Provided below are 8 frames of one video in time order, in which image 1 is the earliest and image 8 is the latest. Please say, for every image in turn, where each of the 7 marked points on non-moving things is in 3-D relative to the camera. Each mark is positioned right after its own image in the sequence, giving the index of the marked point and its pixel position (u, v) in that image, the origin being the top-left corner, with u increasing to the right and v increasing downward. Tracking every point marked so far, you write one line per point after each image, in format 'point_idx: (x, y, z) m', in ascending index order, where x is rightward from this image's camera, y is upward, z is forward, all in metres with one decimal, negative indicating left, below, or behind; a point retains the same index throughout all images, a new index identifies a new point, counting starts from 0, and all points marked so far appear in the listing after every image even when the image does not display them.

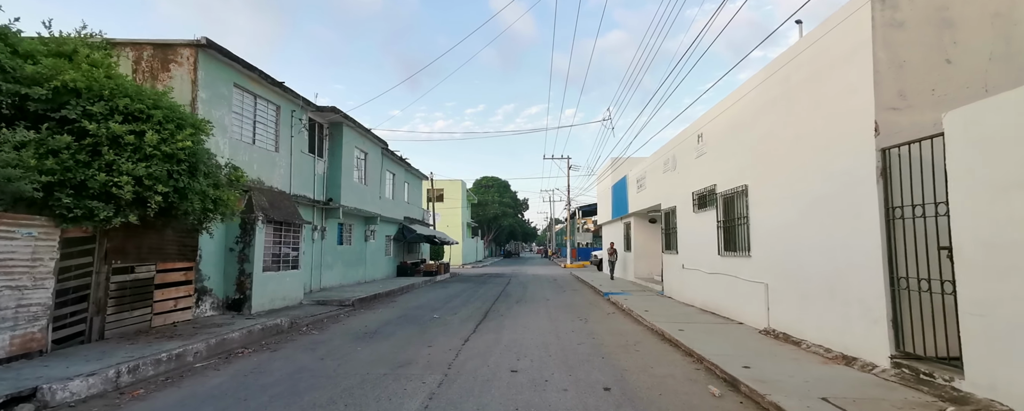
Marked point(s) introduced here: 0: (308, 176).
0: (-6.1, +0.9, +14.2) m
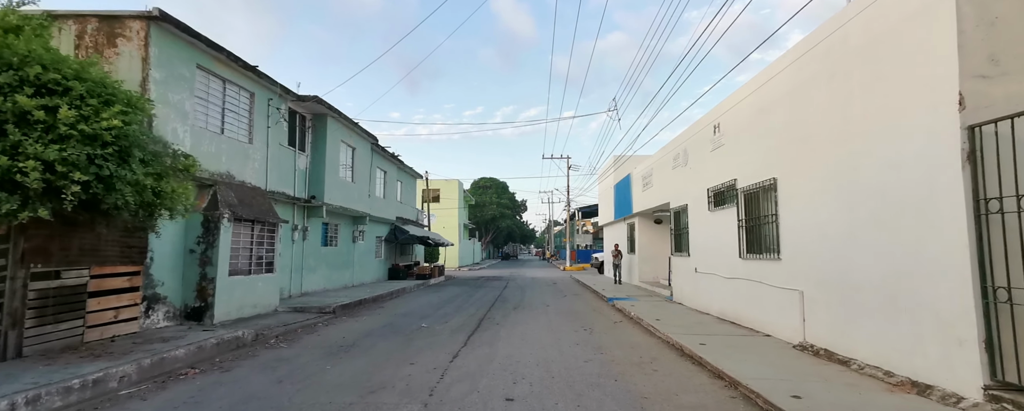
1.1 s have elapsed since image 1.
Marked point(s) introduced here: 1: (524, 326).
0: (-6.2, +0.9, +13.0) m
1: (+0.3, -2.7, +10.3) m
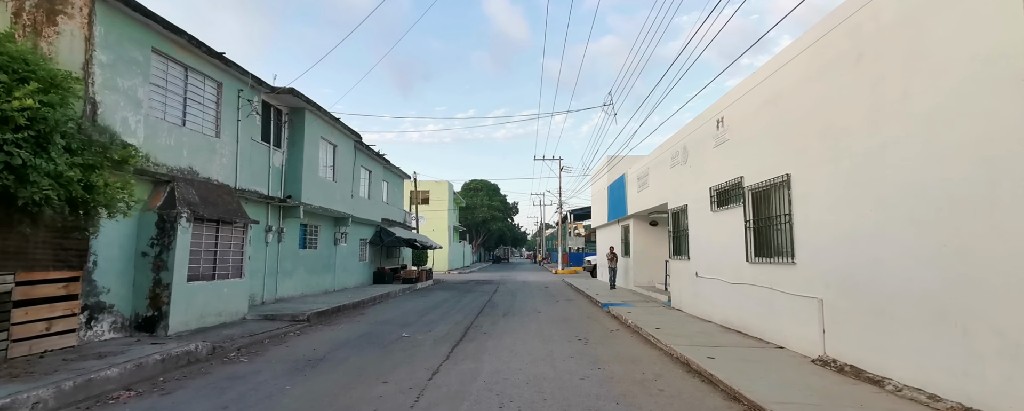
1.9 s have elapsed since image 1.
0: (-6.5, +1.0, +12.1) m
1: (0.0, -2.6, +9.5) m
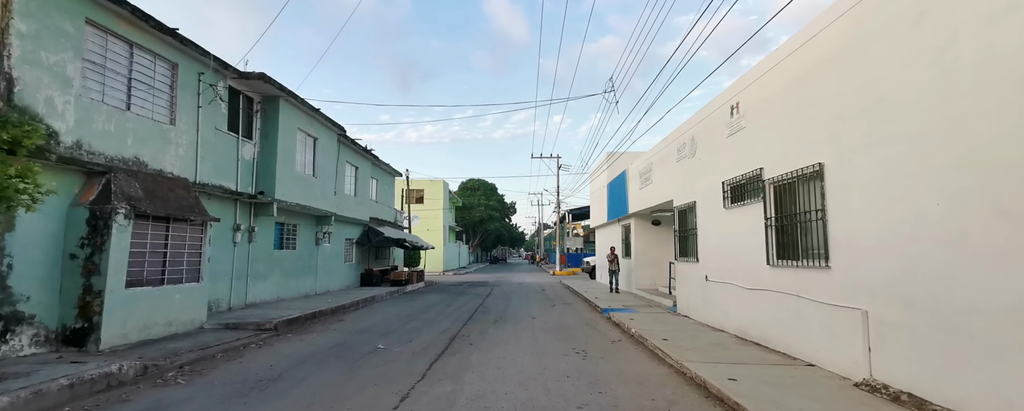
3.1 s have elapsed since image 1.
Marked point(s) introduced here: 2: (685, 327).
0: (-6.7, +1.0, +11.0) m
1: (-0.2, -2.6, +8.5) m
2: (+3.5, -2.5, +9.6) m
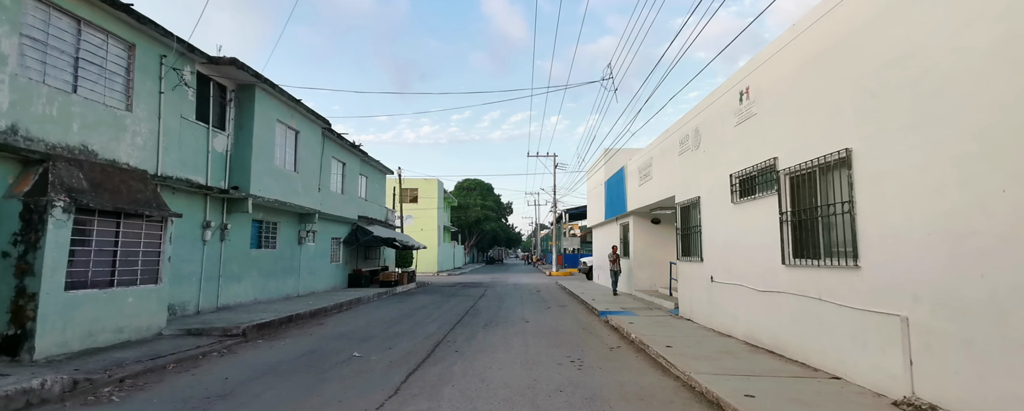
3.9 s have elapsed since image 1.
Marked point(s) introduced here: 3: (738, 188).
0: (-6.9, +1.1, +10.2) m
1: (-0.4, -2.5, +7.7) m
2: (+3.3, -2.4, +8.8) m
3: (+4.0, +0.3, +8.4) m
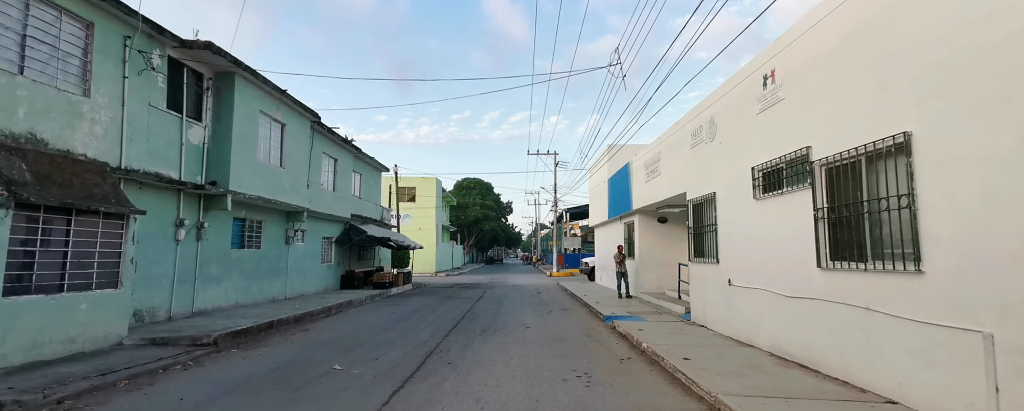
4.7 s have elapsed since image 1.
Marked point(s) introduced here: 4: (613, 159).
0: (-6.9, +1.2, +9.4) m
1: (-0.4, -2.4, +6.9) m
2: (+3.3, -2.3, +8.0) m
3: (+4.0, +0.4, +7.5) m
4: (+4.2, +2.0, +19.9) m
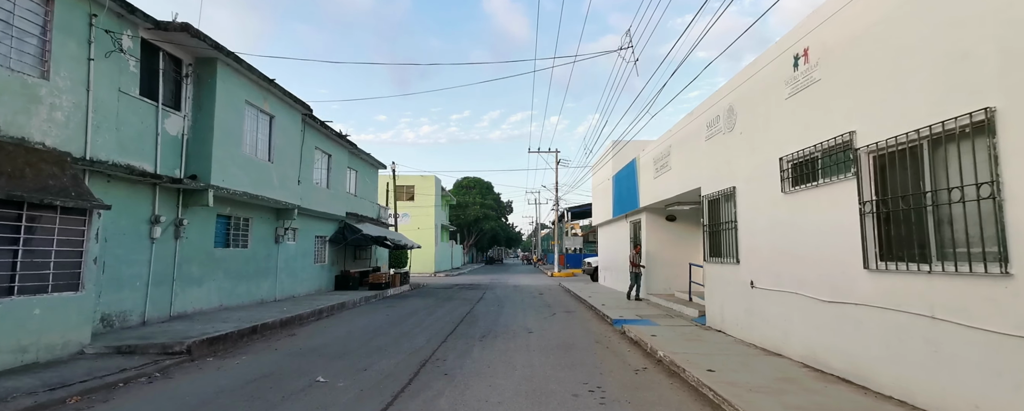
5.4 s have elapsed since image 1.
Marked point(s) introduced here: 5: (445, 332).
0: (-6.8, +1.3, +8.7) m
1: (-0.3, -2.3, +6.1) m
2: (+3.3, -2.2, +7.3) m
3: (+4.0, +0.5, +6.8) m
4: (+4.3, +2.1, +19.1) m
5: (-1.5, -2.8, +10.4) m
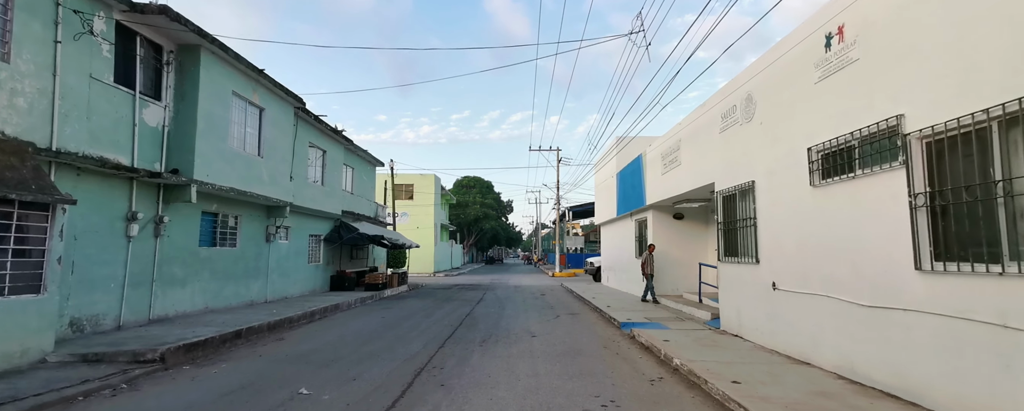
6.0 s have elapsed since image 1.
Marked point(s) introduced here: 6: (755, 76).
0: (-6.8, +1.4, +8.1) m
1: (-0.3, -2.2, +5.5) m
2: (+3.4, -2.2, +6.7) m
3: (+4.1, +0.5, +6.2) m
4: (+4.3, +2.1, +18.5) m
5: (-1.4, -2.7, +9.8) m
6: (+4.2, +2.2, +8.1) m
